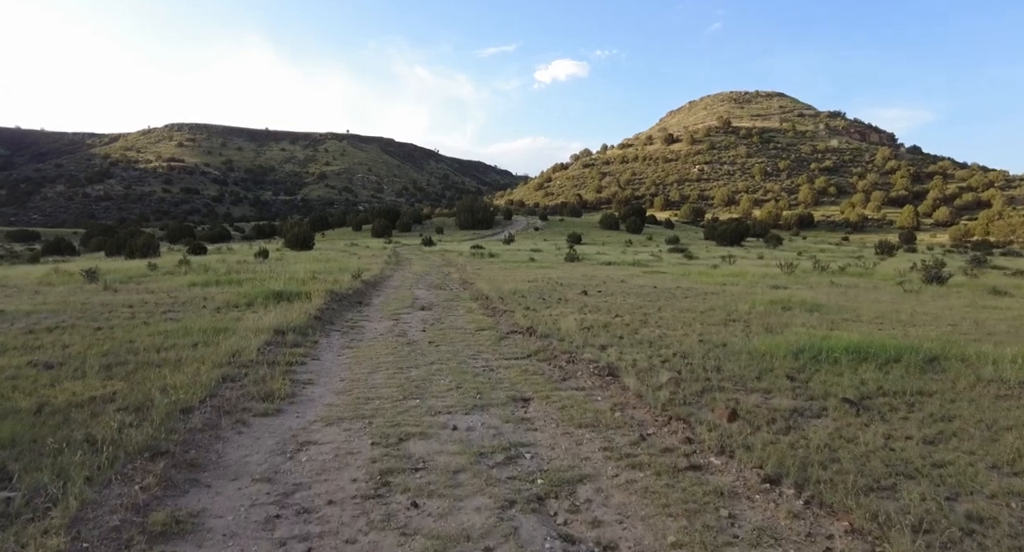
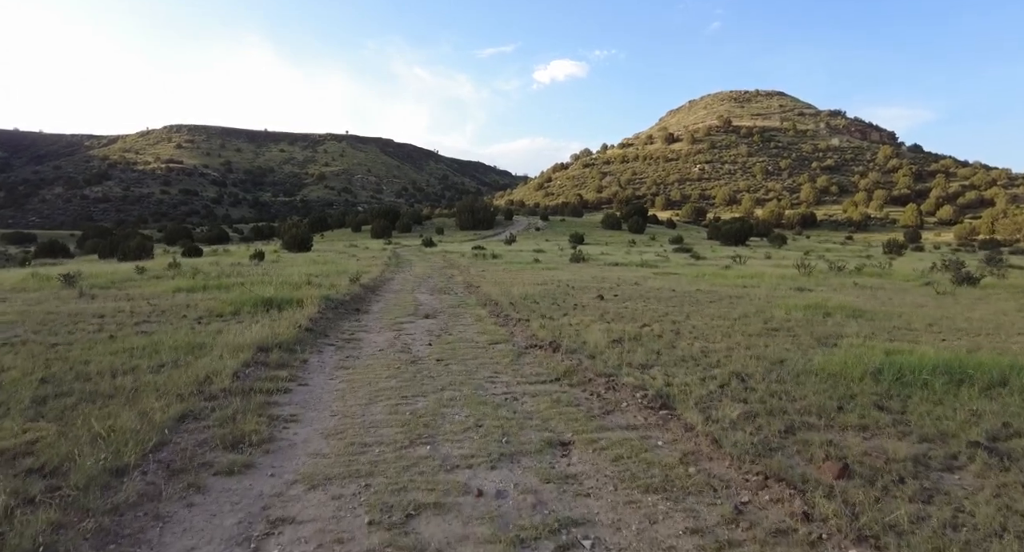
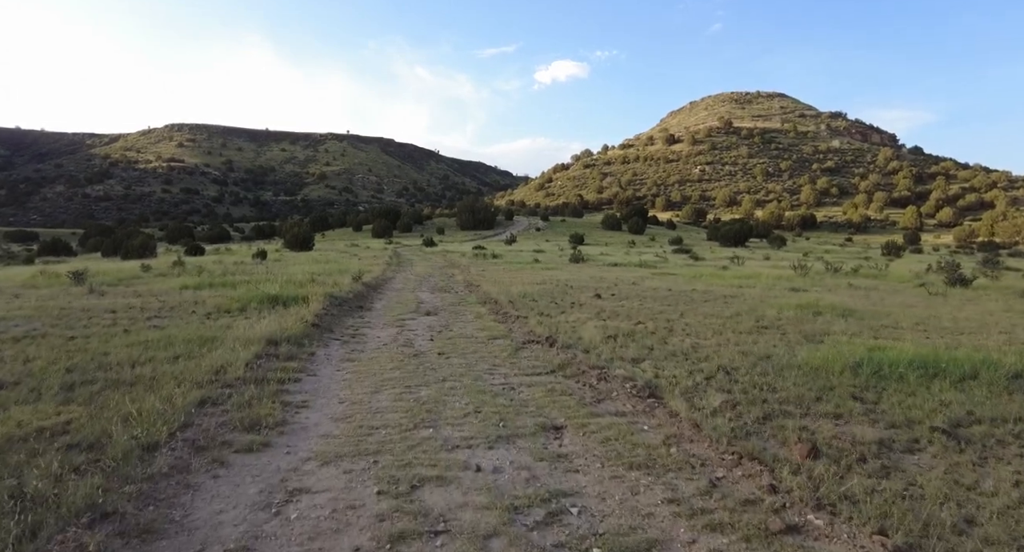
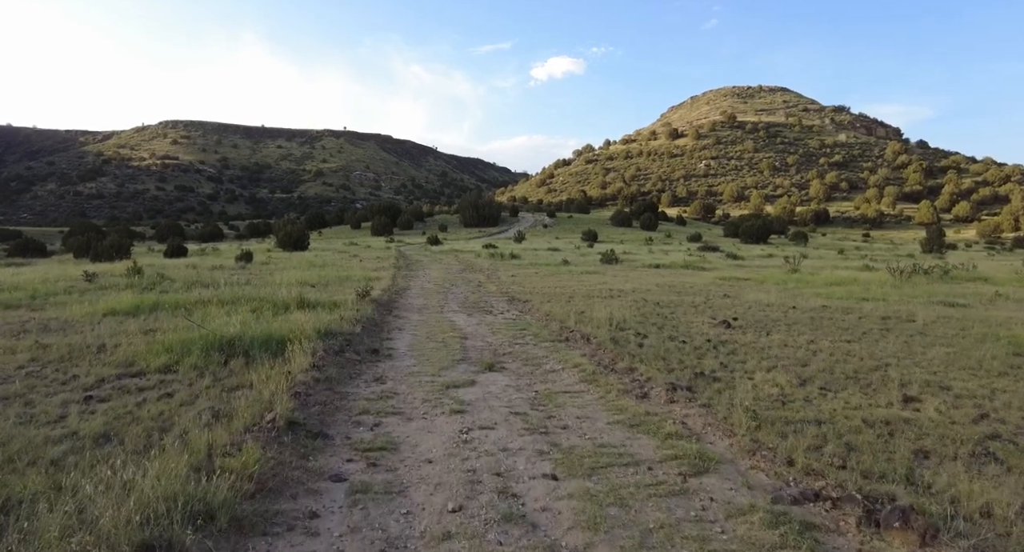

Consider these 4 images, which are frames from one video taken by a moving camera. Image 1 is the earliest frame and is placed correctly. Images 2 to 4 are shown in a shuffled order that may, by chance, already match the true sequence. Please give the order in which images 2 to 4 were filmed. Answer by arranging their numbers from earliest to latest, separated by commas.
3, 2, 4
